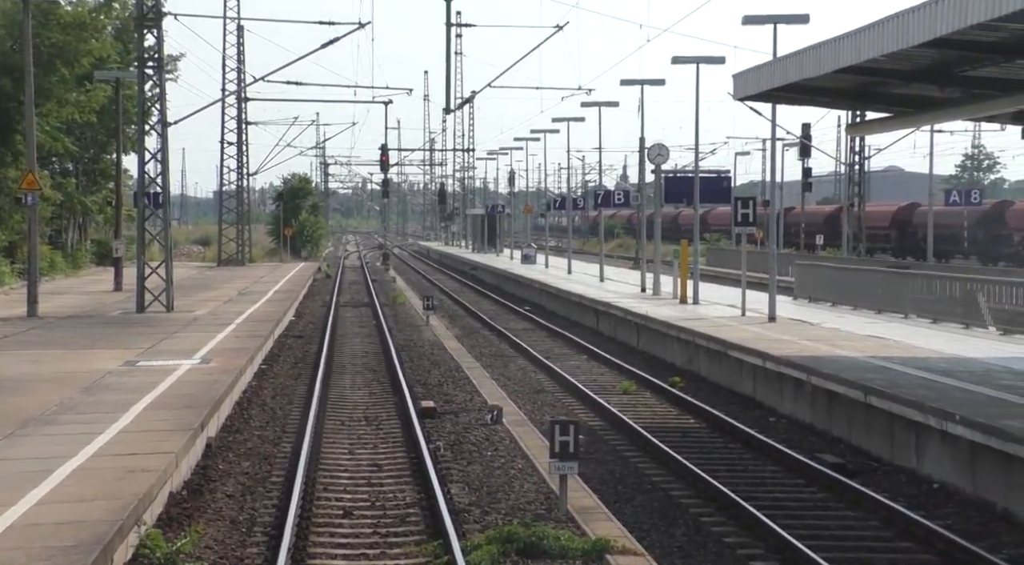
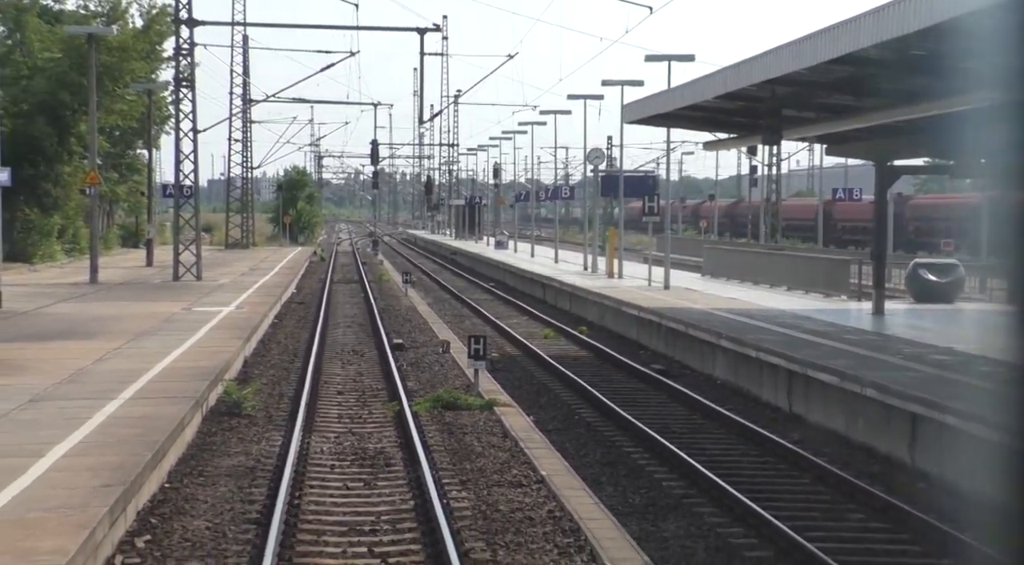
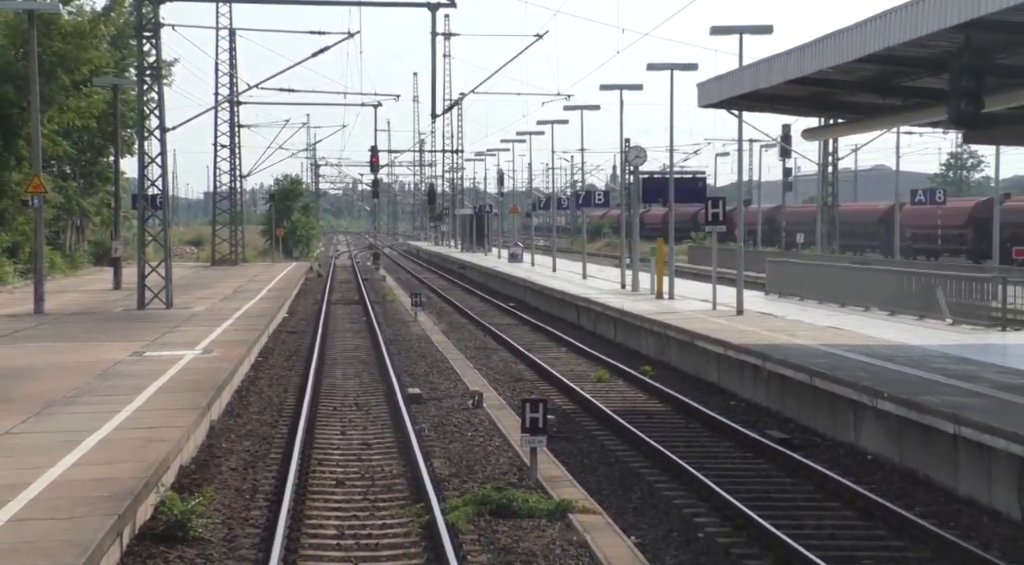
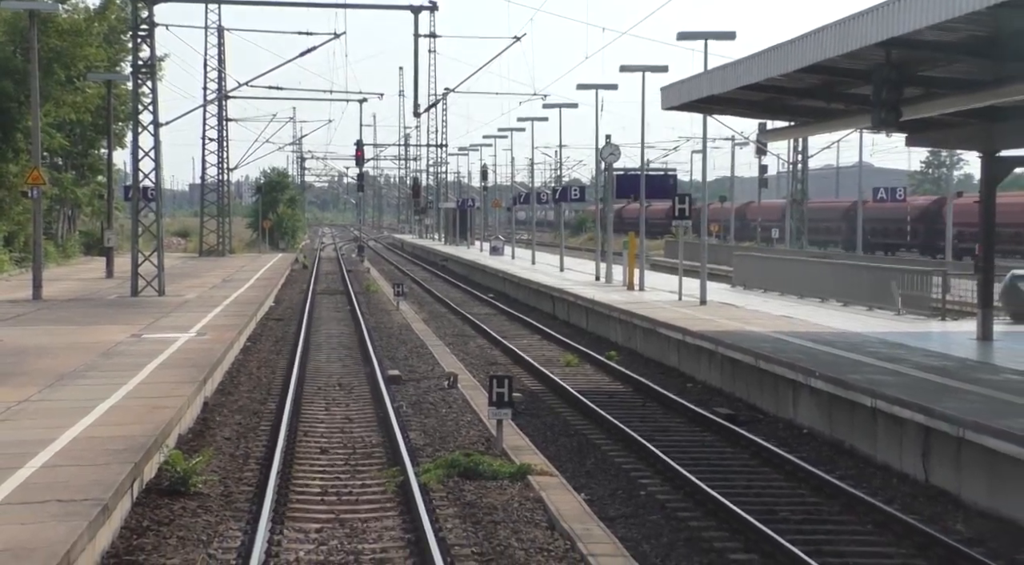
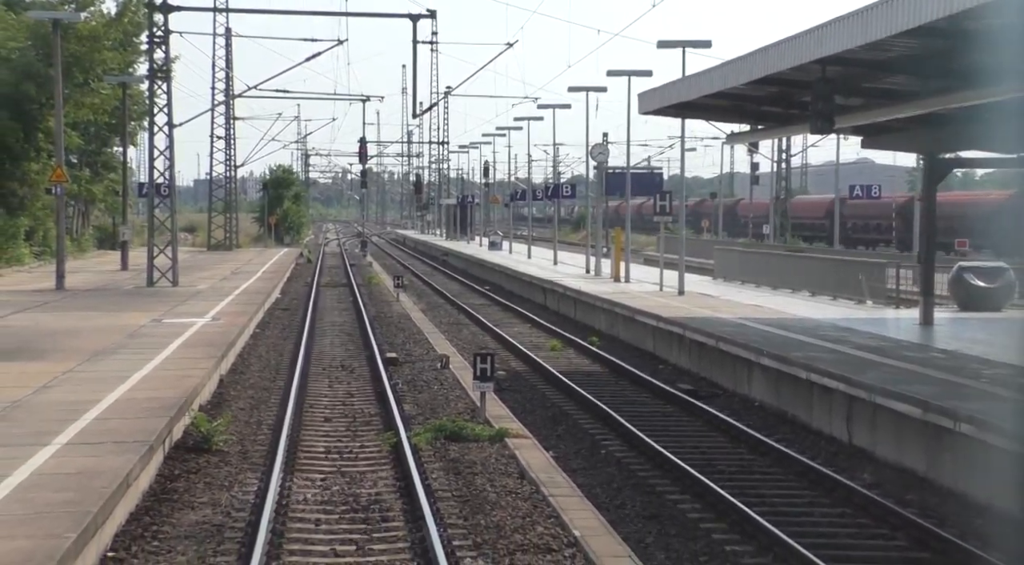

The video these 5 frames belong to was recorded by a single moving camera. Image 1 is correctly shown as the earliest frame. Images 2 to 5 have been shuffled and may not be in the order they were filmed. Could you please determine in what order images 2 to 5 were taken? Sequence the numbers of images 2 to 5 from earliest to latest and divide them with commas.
3, 4, 5, 2
